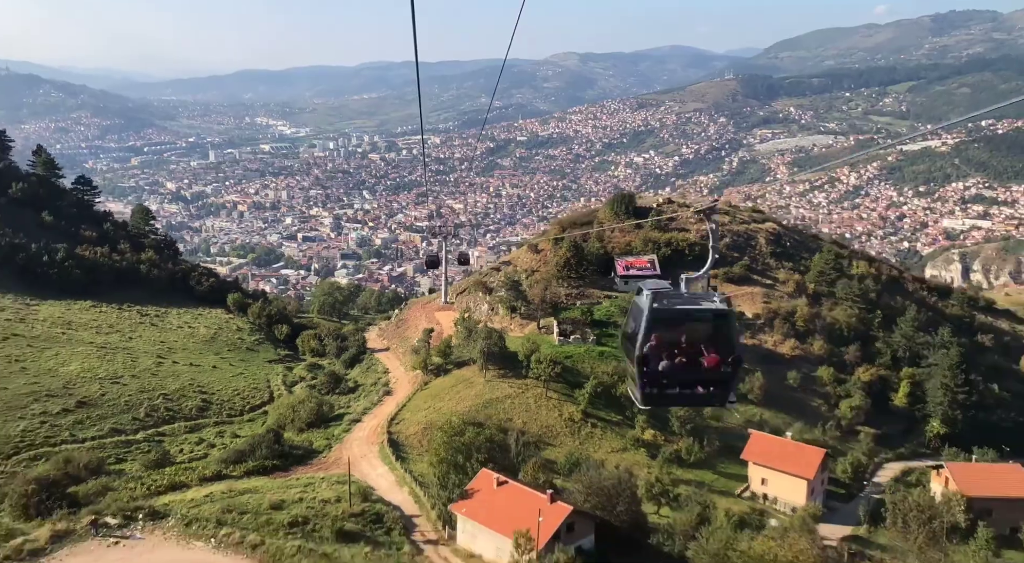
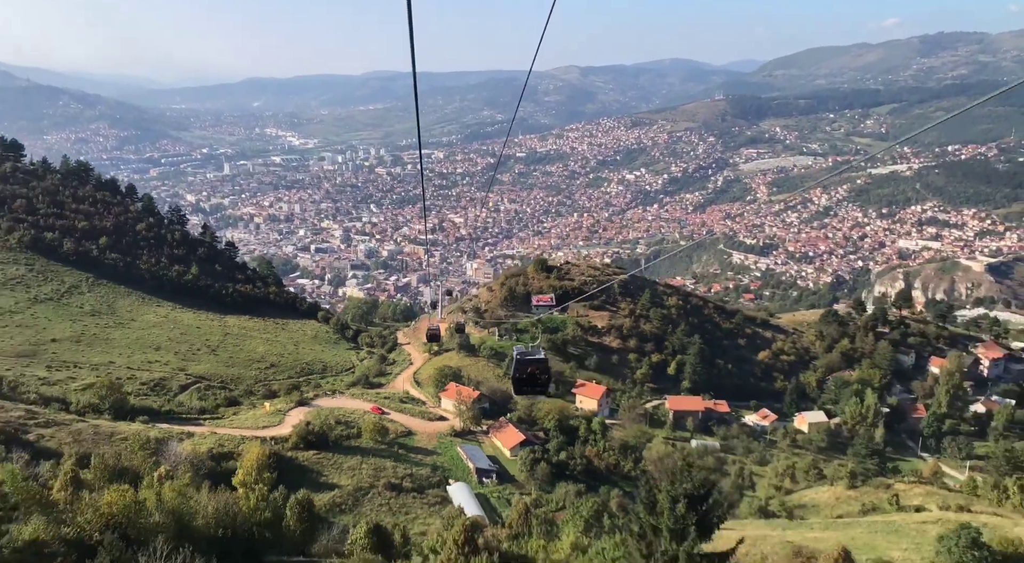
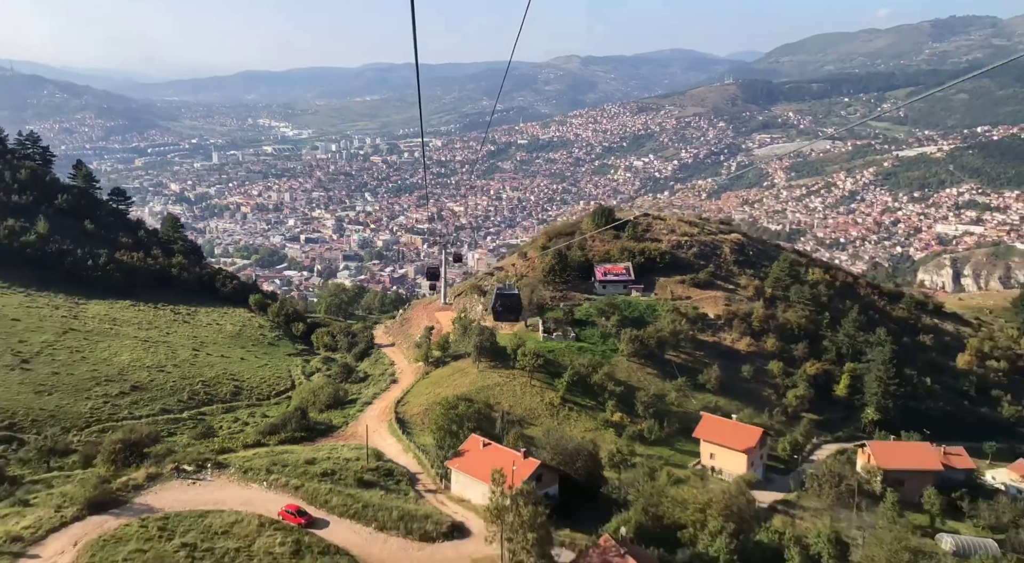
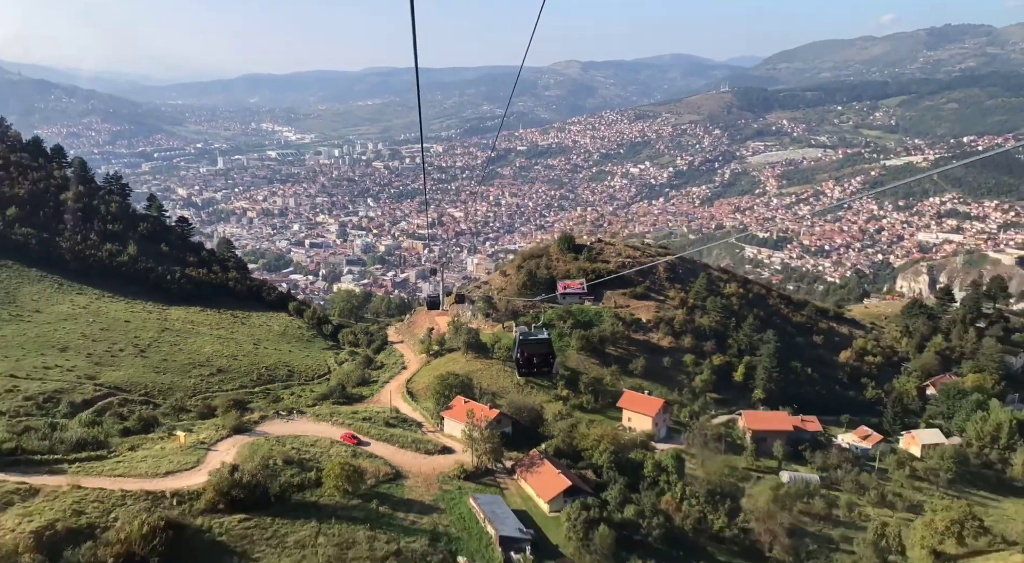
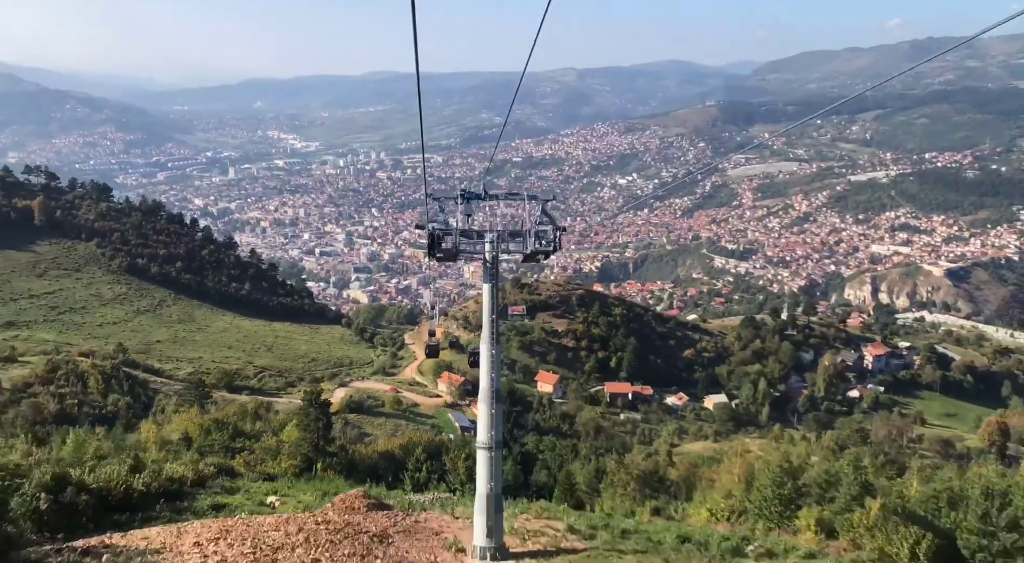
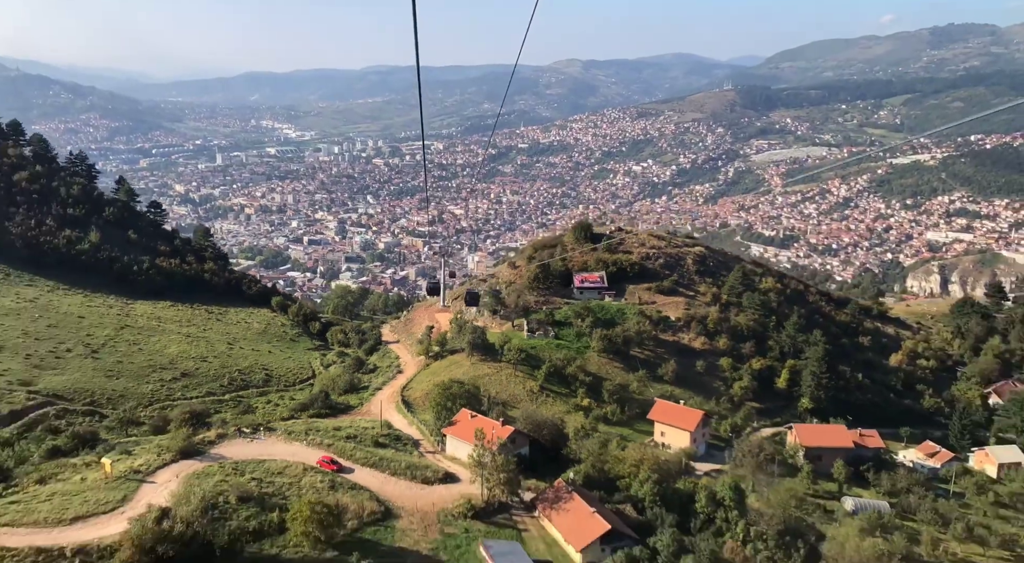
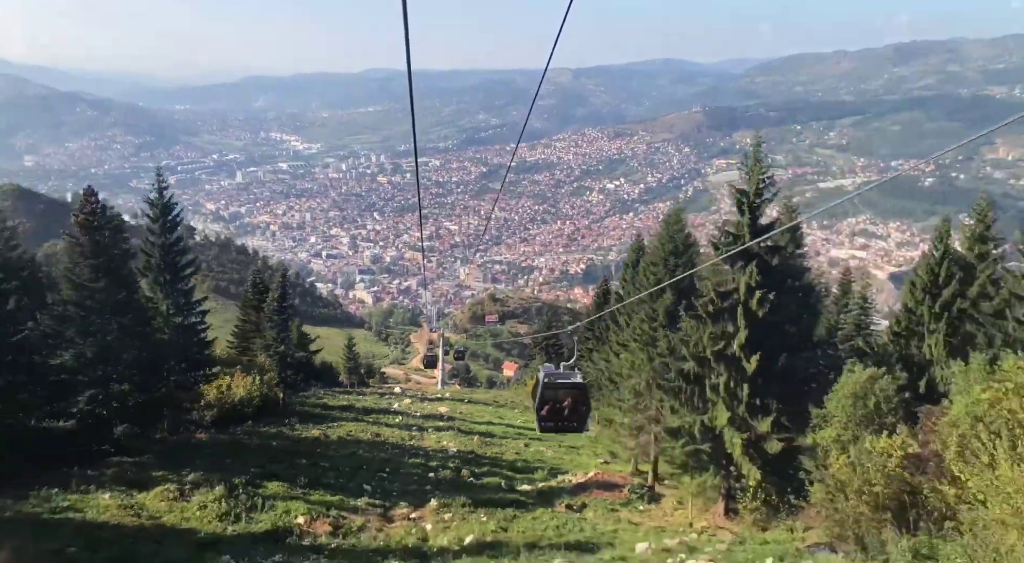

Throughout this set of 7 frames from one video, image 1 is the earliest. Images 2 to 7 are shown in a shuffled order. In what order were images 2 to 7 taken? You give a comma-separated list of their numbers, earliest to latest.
3, 6, 4, 2, 5, 7
